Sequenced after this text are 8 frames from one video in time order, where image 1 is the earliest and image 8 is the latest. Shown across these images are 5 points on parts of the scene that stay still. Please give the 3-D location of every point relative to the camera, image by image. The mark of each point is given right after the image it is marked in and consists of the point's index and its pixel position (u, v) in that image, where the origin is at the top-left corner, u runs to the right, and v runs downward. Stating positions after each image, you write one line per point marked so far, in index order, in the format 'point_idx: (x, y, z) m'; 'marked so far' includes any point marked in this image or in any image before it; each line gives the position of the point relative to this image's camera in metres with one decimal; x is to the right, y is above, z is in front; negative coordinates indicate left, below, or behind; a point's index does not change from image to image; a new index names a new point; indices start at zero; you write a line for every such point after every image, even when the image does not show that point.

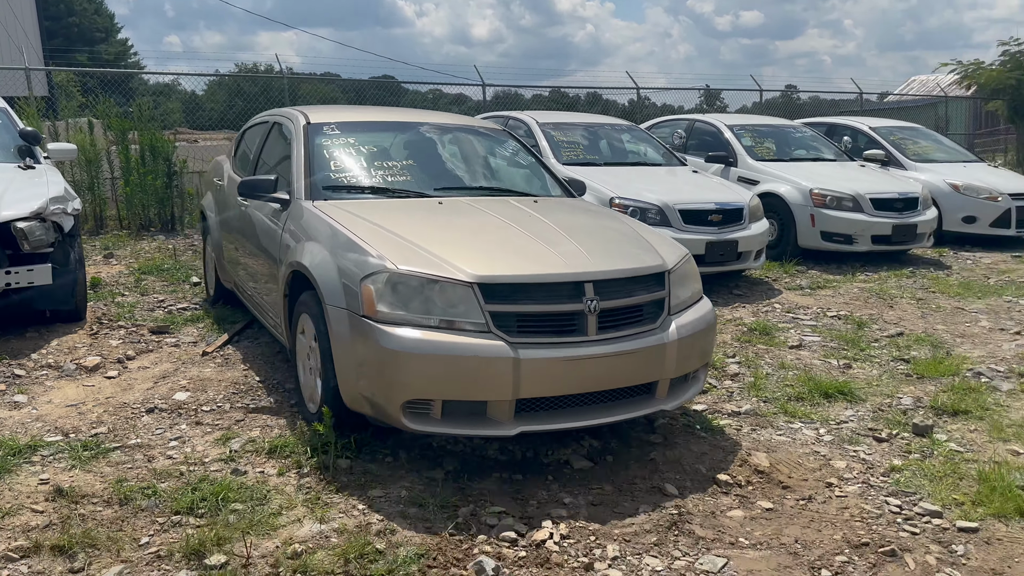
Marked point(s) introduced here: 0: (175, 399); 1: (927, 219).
0: (-1.8, -0.6, +4.6) m
1: (+4.5, +0.7, +9.3) m
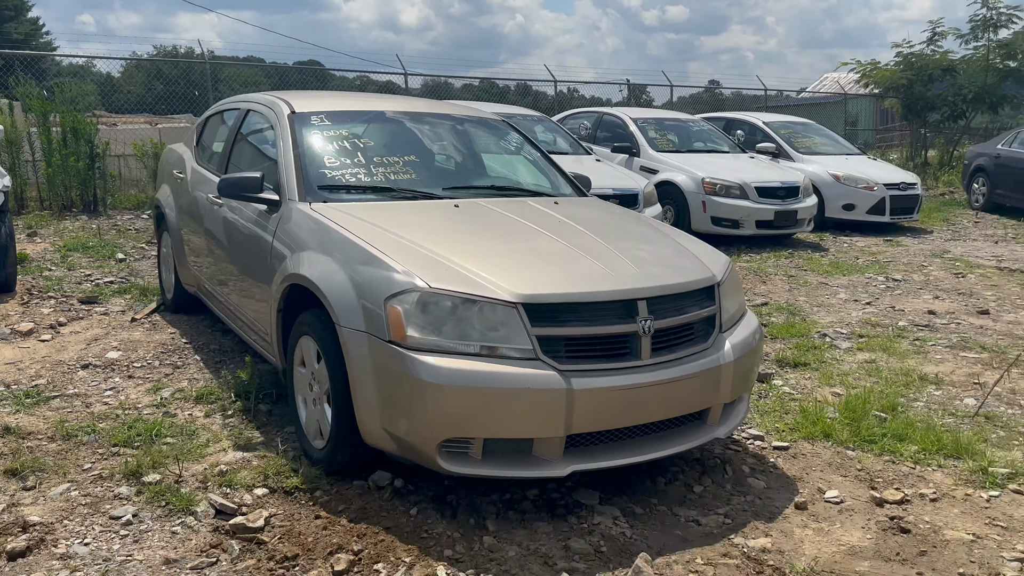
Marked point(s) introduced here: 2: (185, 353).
0: (-2.4, -0.4, +5.0) m
1: (+3.5, +1.0, +10.2) m
2: (-2.0, -0.4, +5.1) m
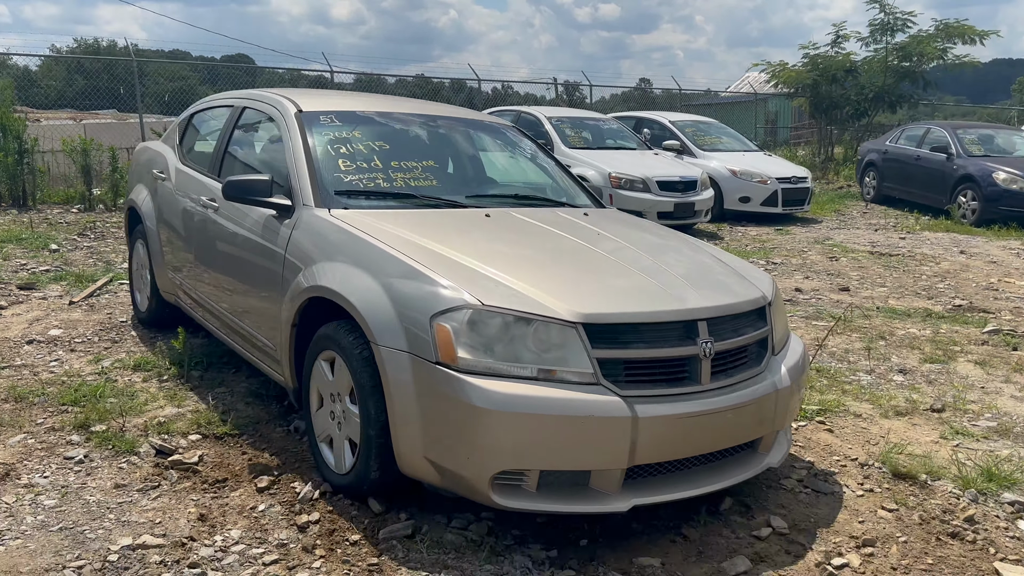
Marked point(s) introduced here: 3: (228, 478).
0: (-3.0, -0.3, +5.5) m
1: (+2.5, +1.2, +11.1) m
2: (-2.6, -0.3, +5.7) m
3: (-1.2, -0.8, +3.5) m
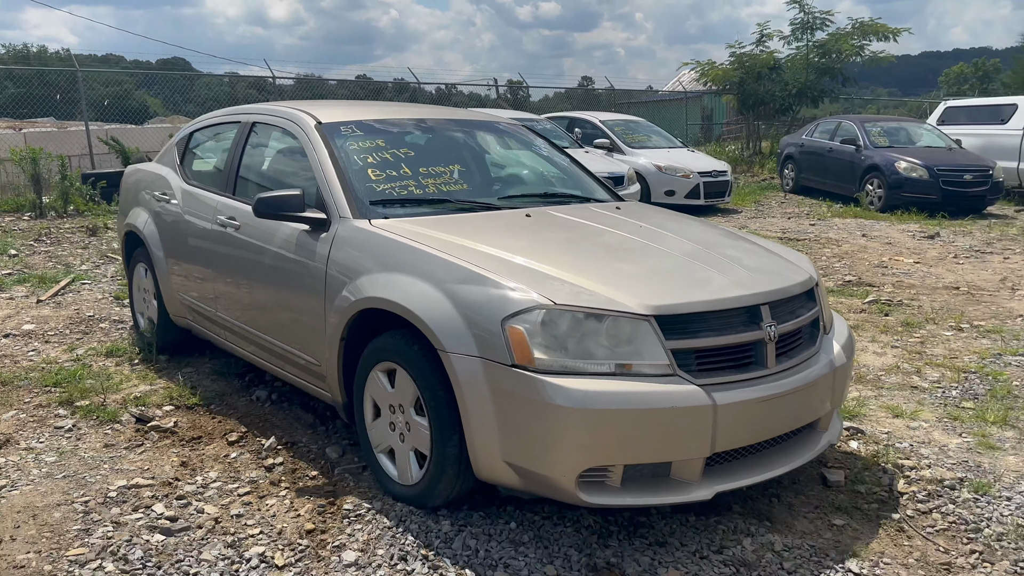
0: (-3.4, -0.3, +6.0) m
1: (+1.6, +1.3, +12.0) m
2: (-3.0, -0.3, +6.2) m
3: (-1.5, -0.7, +4.1) m
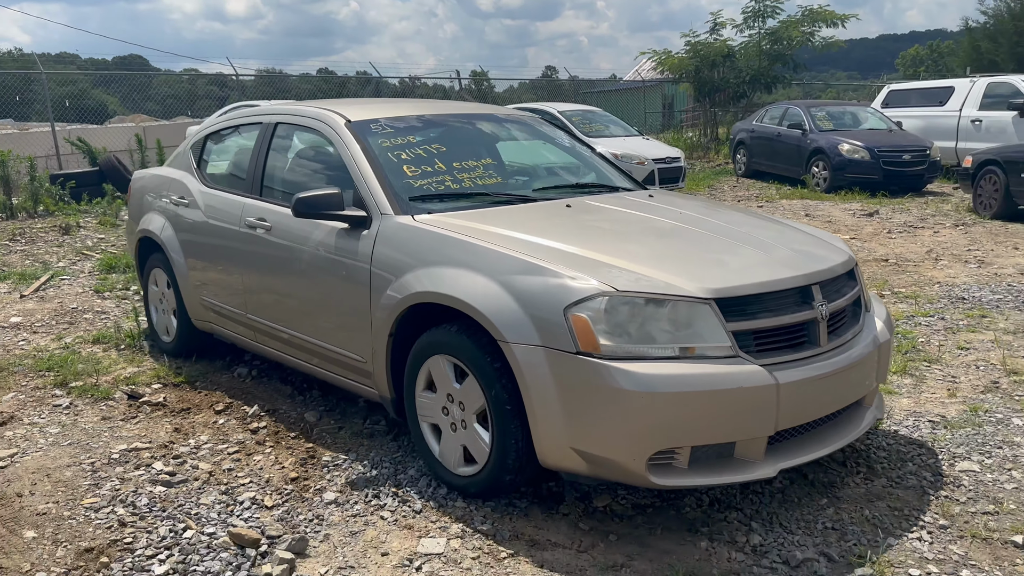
0: (-3.7, -0.2, +6.4) m
1: (+1.1, +1.6, +12.5) m
2: (-3.3, -0.2, +6.6) m
3: (-1.7, -0.6, +4.6) m
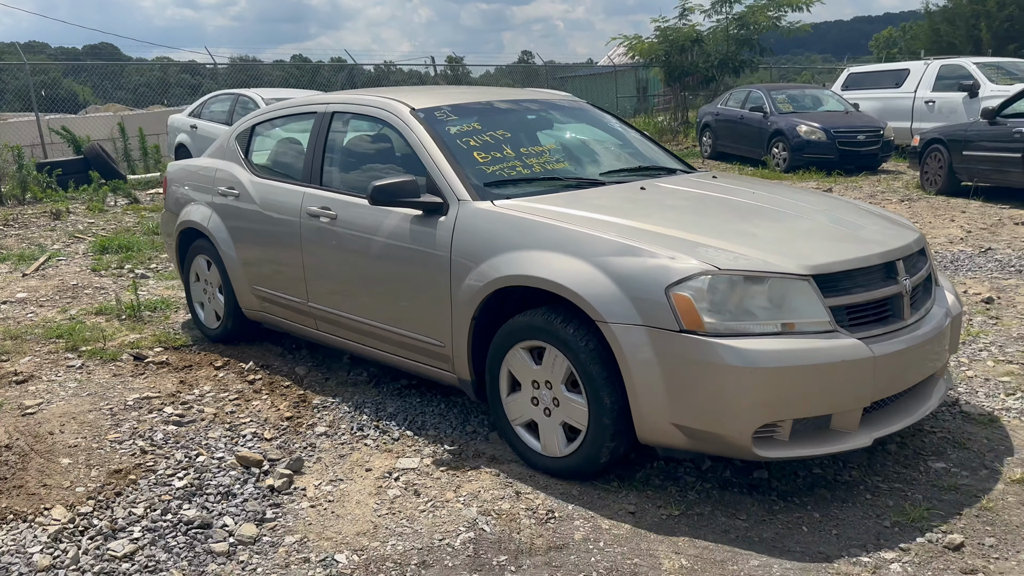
0: (-3.9, -0.1, +6.9) m
1: (+0.7, +1.9, +13.1) m
2: (-3.6, 0.0, +7.1) m
3: (-1.9, -0.5, +5.1) m
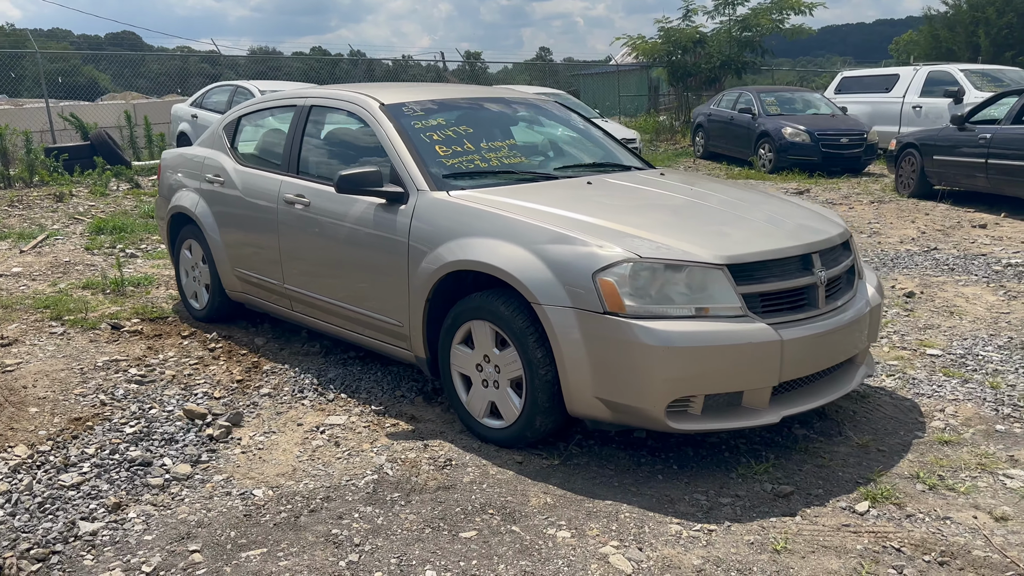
0: (-4.3, +0.1, +7.4) m
1: (+0.5, +2.1, +13.5) m
2: (-3.9, +0.2, +7.5) m
3: (-2.3, -0.3, +5.6) m
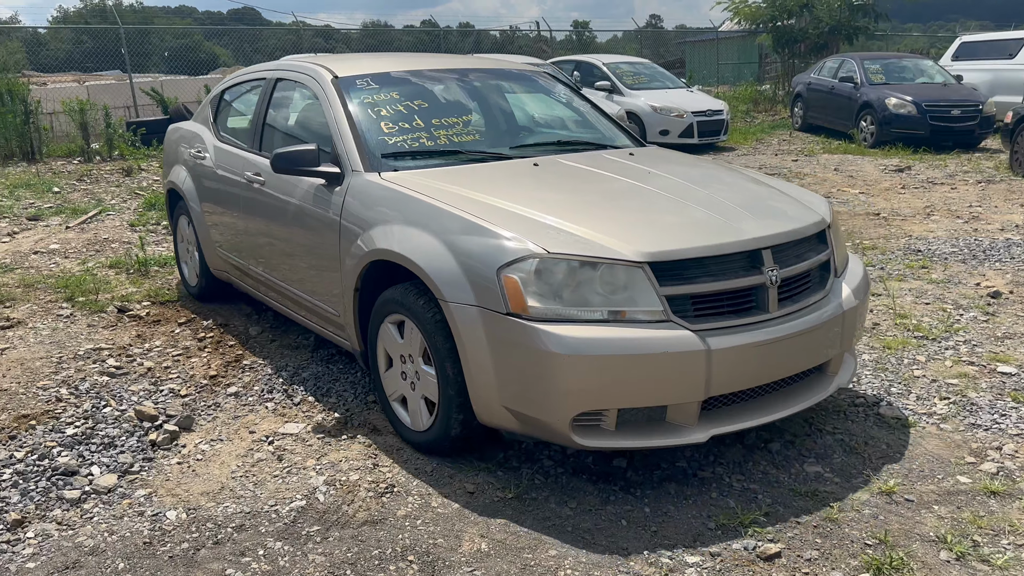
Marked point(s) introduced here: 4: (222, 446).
0: (-3.9, +0.3, +7.3) m
1: (+1.6, +2.3, +12.8) m
2: (-3.6, +0.4, +7.5) m
3: (-2.2, -0.2, +5.3) m
4: (-1.2, -0.7, +3.6) m
